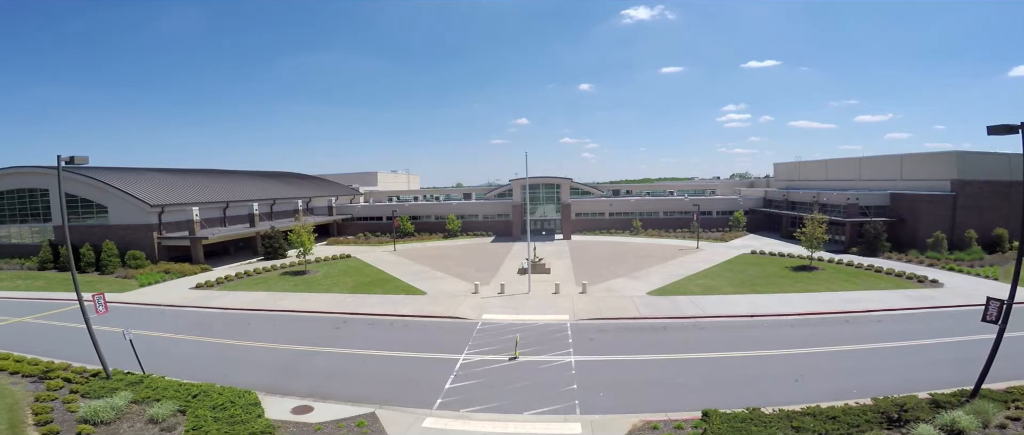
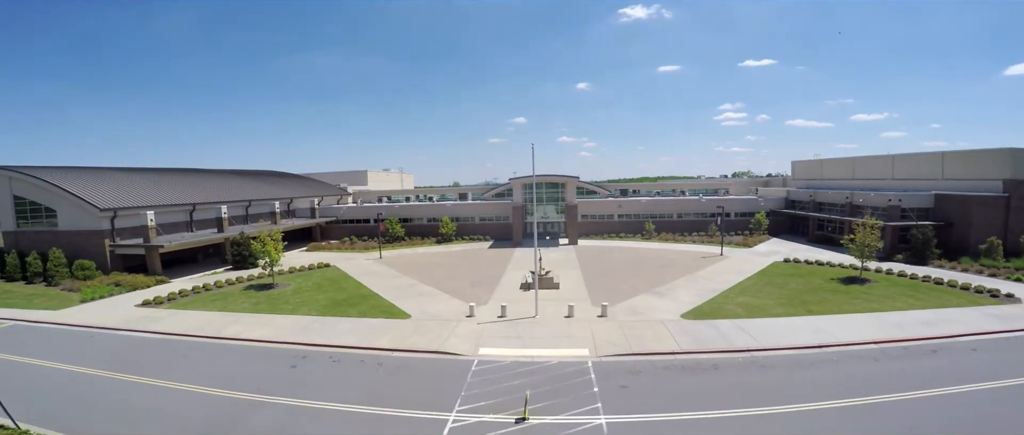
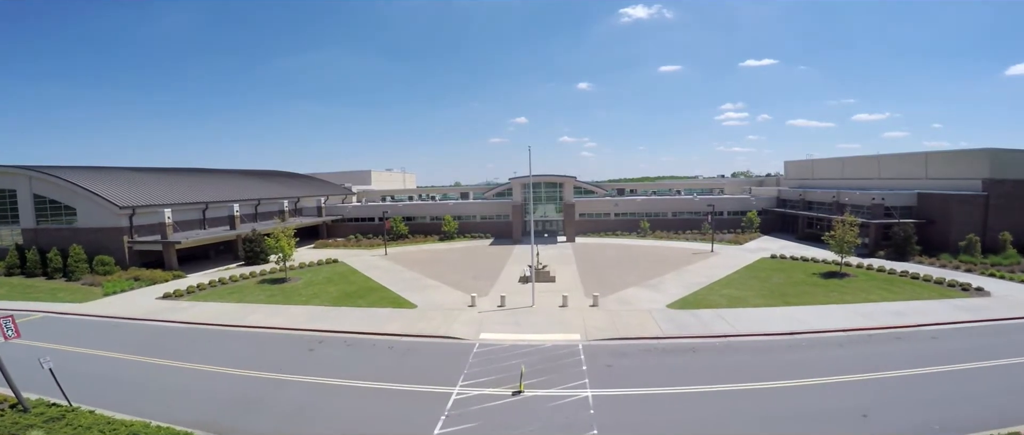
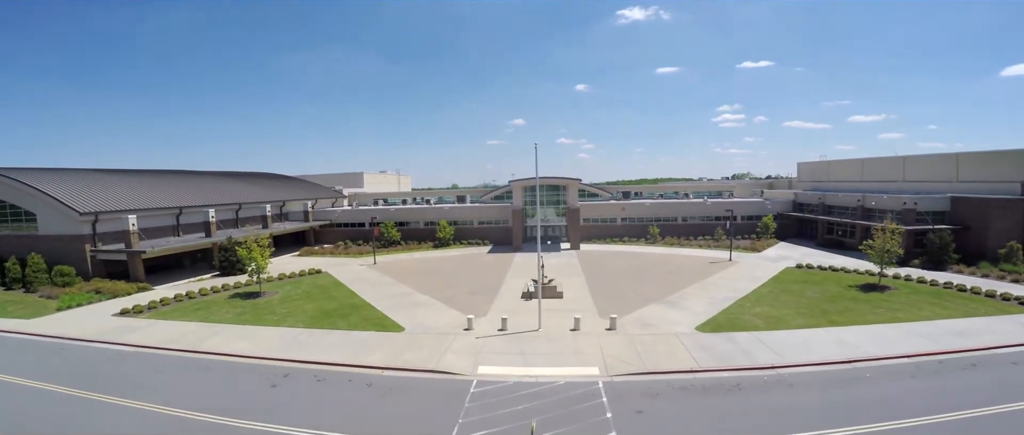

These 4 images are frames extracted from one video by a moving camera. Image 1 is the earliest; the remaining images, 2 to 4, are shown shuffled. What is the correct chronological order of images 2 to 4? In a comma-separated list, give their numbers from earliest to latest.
3, 2, 4
